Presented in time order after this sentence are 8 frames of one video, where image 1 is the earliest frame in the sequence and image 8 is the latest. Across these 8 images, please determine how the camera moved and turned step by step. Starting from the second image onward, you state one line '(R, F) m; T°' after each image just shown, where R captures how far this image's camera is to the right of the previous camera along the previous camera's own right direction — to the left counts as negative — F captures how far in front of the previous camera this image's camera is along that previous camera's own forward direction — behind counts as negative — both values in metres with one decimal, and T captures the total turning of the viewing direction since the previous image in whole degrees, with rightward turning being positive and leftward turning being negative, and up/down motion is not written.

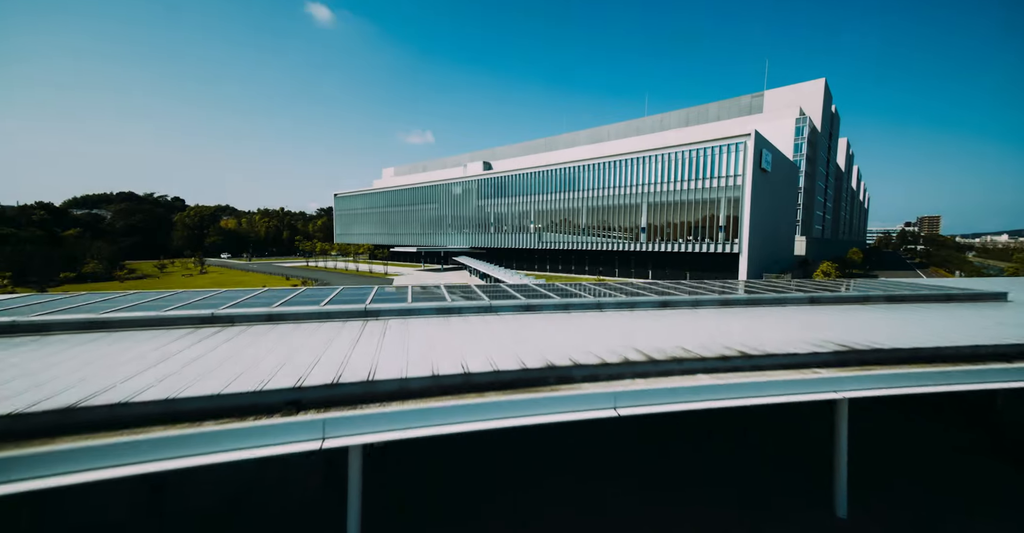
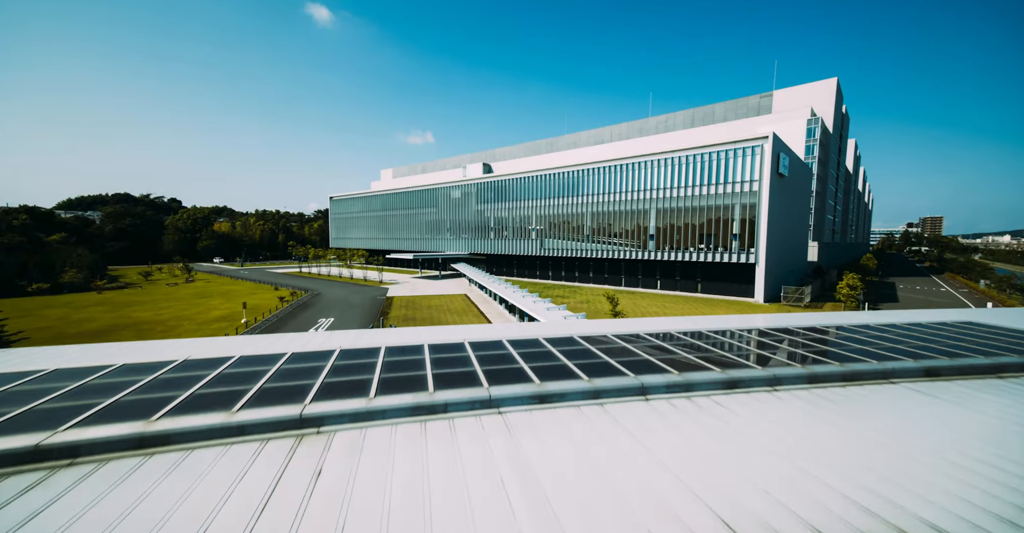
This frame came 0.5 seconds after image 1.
(-0.1, +1.7) m; 0°
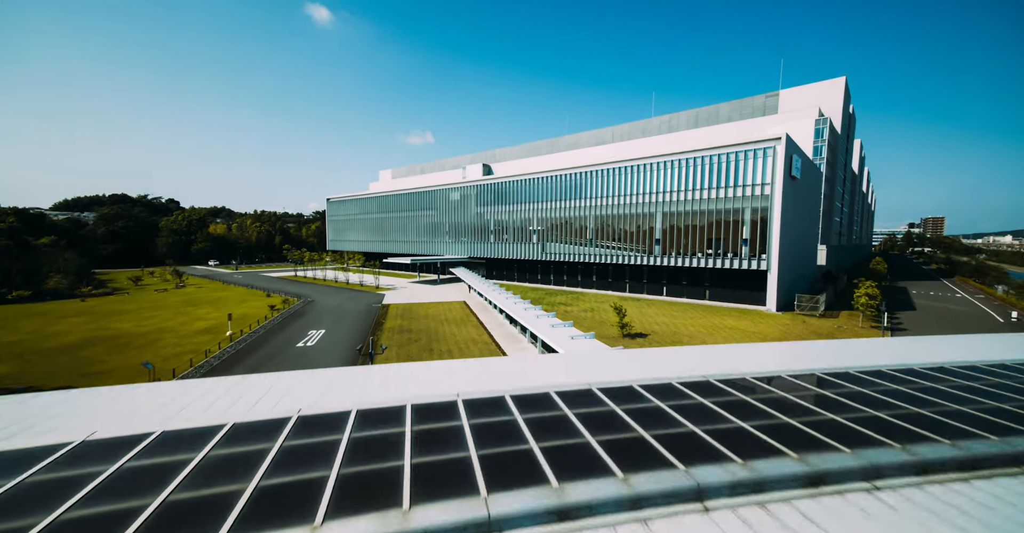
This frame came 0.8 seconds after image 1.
(-0.1, +1.1) m; 0°
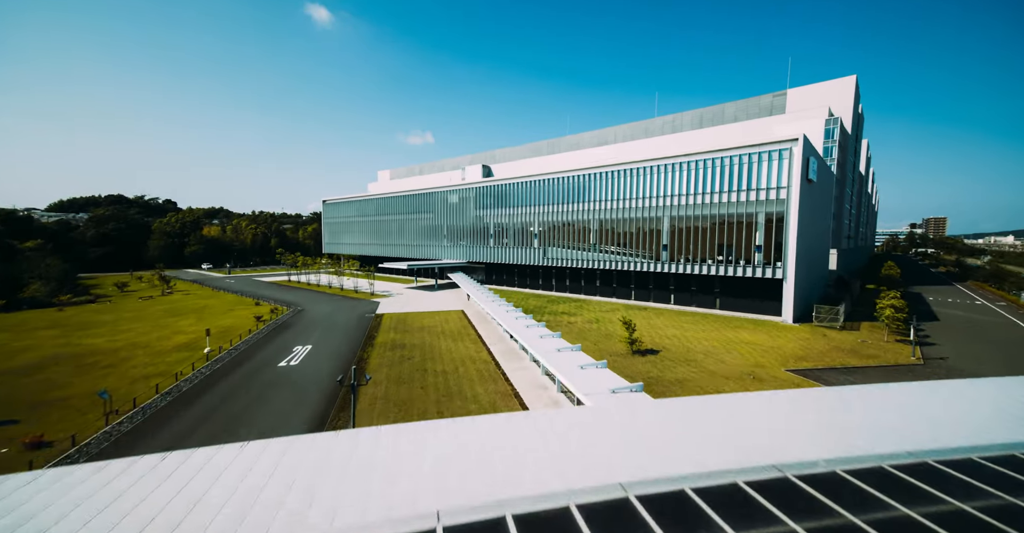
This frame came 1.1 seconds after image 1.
(0.0, +1.4) m; 0°
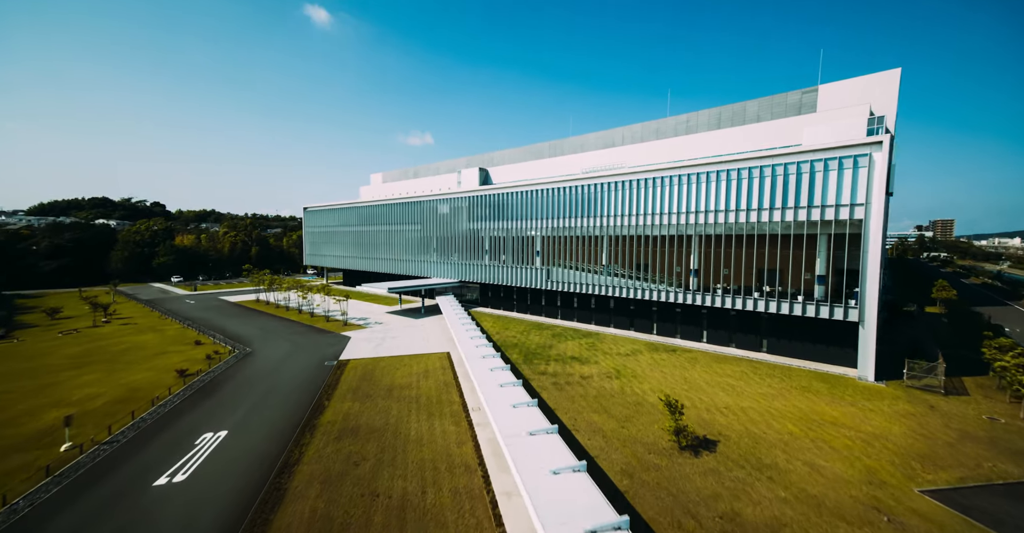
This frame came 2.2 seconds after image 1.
(+0.1, +5.3) m; 0°
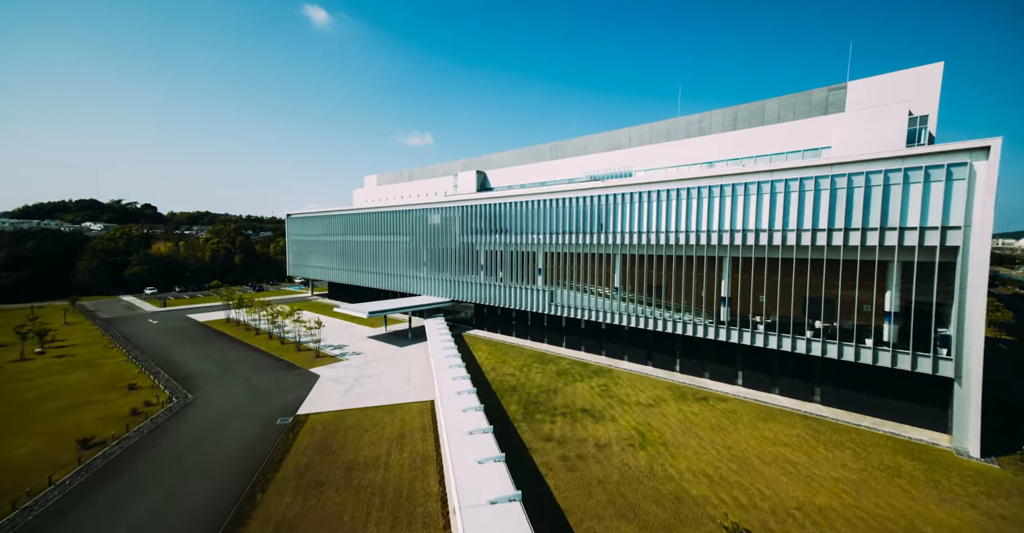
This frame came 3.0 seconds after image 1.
(+0.1, +4.0) m; 0°
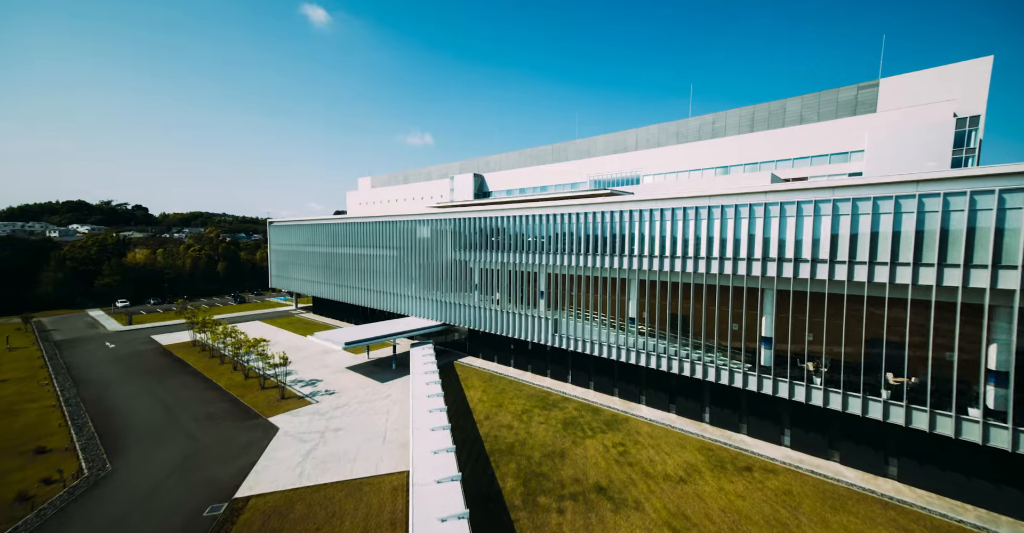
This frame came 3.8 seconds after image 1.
(+0.1, +3.7) m; 0°
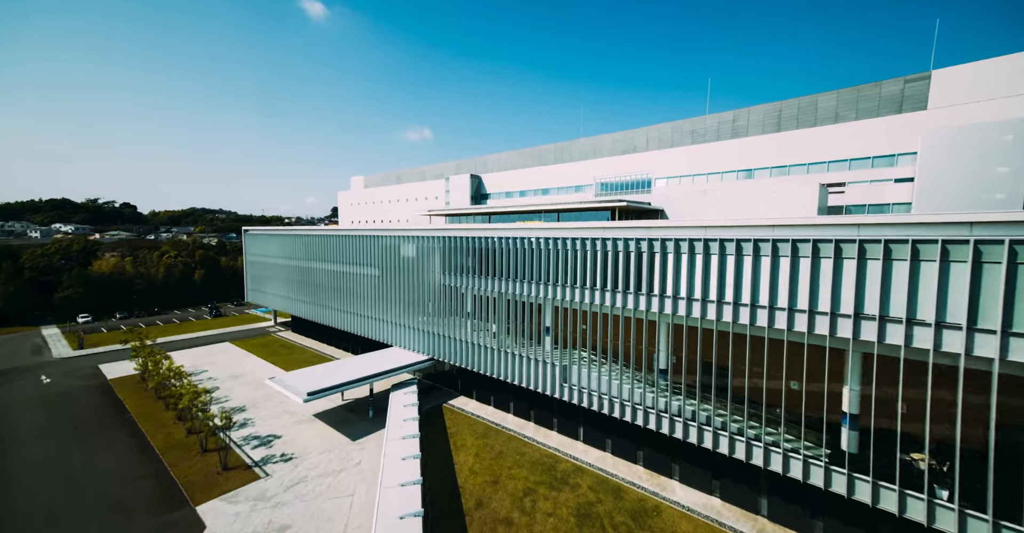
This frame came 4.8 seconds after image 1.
(0.0, +4.5) m; 0°
